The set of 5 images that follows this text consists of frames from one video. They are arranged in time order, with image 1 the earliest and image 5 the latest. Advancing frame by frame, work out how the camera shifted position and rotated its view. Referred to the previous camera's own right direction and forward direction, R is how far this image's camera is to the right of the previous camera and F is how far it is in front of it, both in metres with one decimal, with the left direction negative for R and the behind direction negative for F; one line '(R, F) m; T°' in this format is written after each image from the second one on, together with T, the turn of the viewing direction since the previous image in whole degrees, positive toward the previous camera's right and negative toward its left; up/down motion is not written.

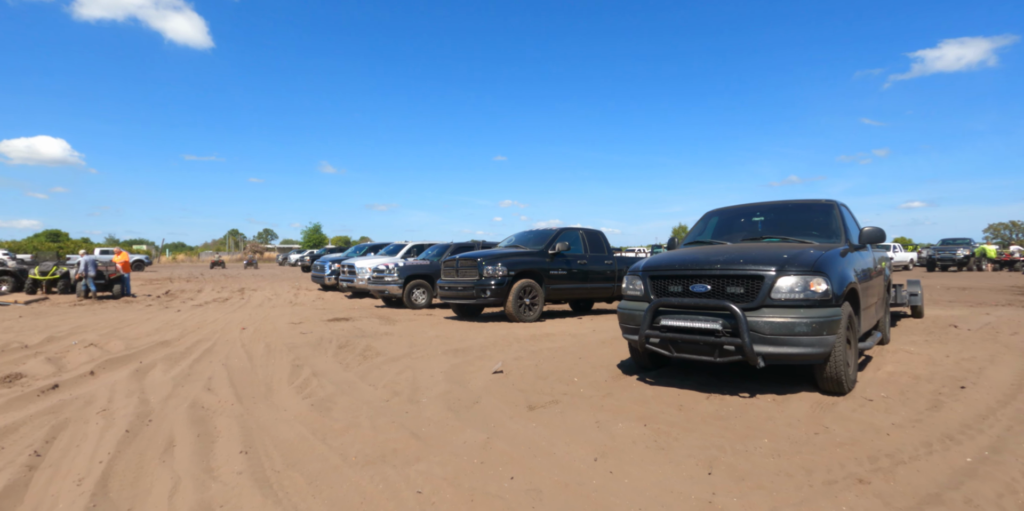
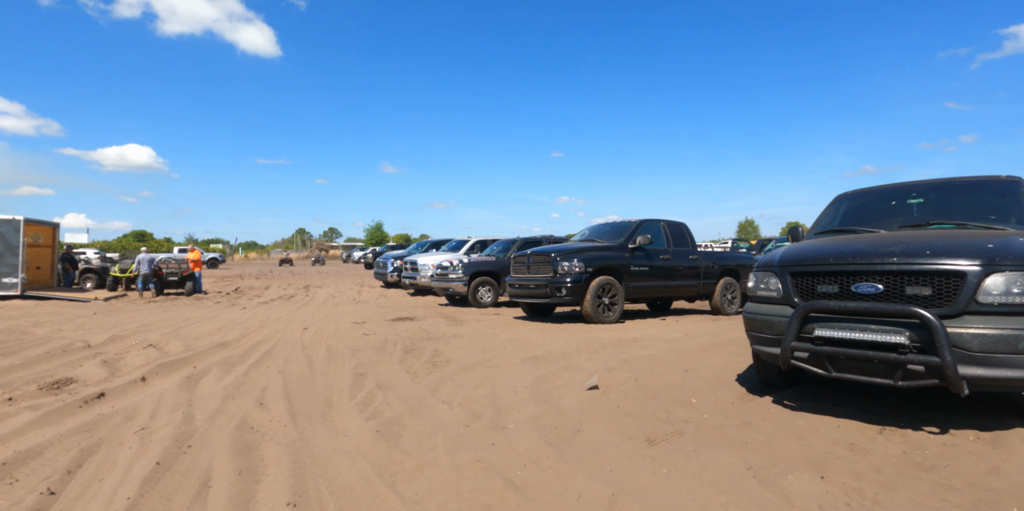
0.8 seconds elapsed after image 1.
(-0.4, +0.9) m; -6°
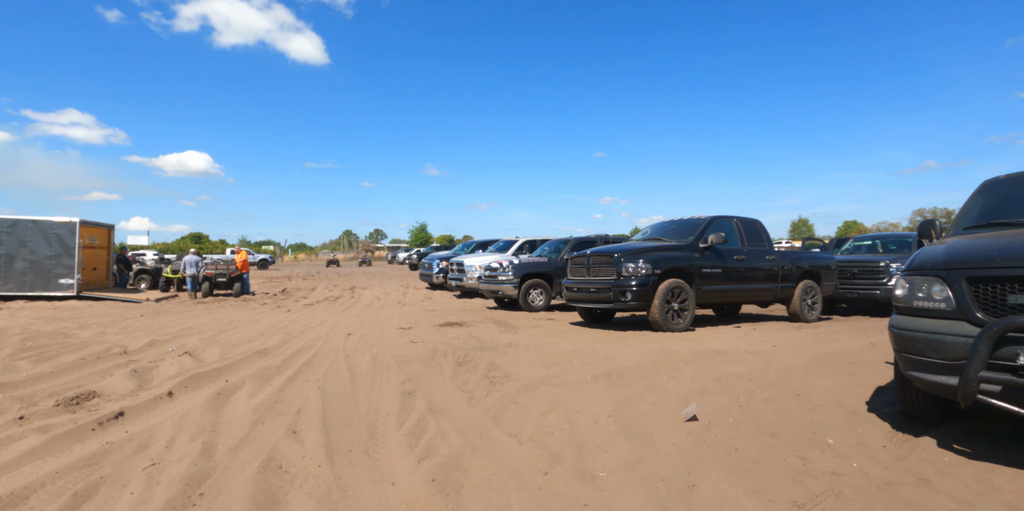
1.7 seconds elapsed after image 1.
(-0.3, +0.8) m; -5°
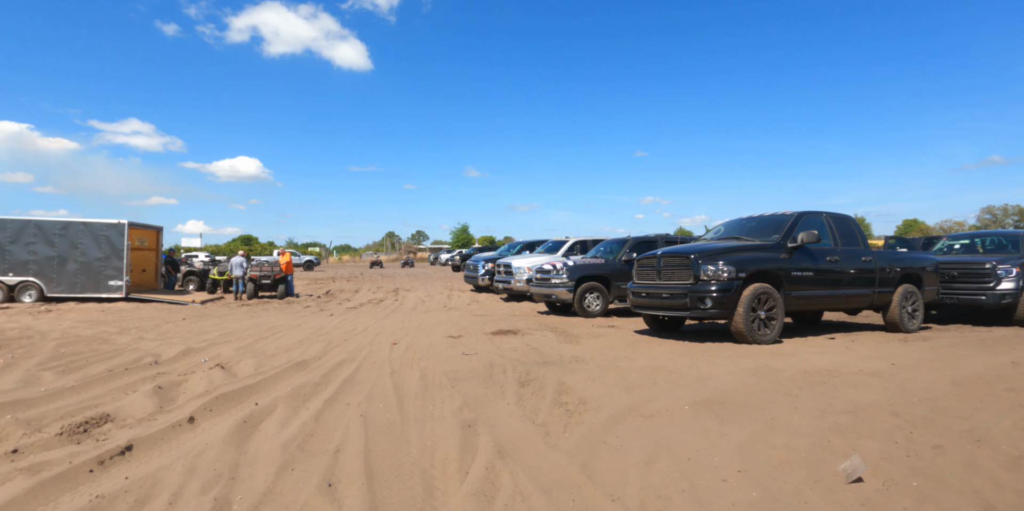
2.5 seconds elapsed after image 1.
(-0.3, +0.9) m; -4°
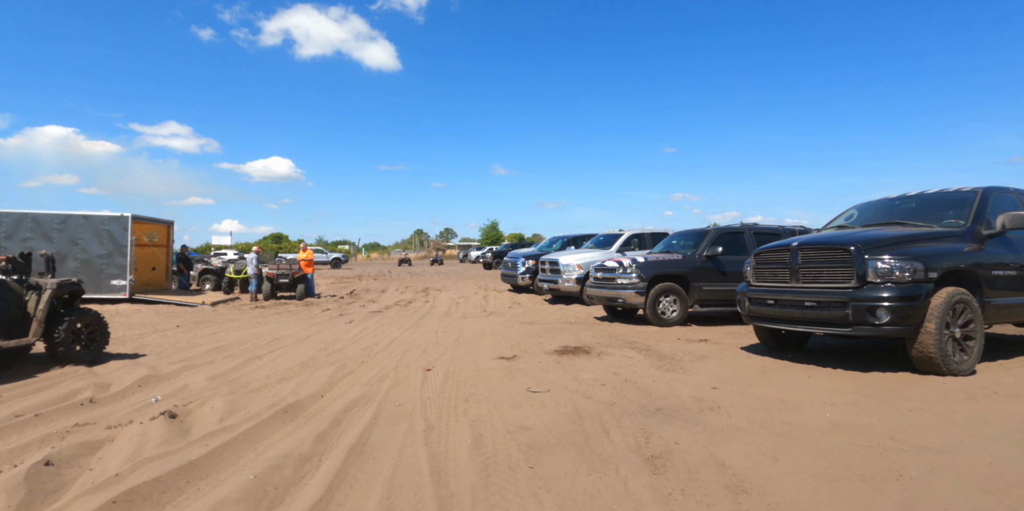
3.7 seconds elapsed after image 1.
(-0.5, +2.1) m; -3°
